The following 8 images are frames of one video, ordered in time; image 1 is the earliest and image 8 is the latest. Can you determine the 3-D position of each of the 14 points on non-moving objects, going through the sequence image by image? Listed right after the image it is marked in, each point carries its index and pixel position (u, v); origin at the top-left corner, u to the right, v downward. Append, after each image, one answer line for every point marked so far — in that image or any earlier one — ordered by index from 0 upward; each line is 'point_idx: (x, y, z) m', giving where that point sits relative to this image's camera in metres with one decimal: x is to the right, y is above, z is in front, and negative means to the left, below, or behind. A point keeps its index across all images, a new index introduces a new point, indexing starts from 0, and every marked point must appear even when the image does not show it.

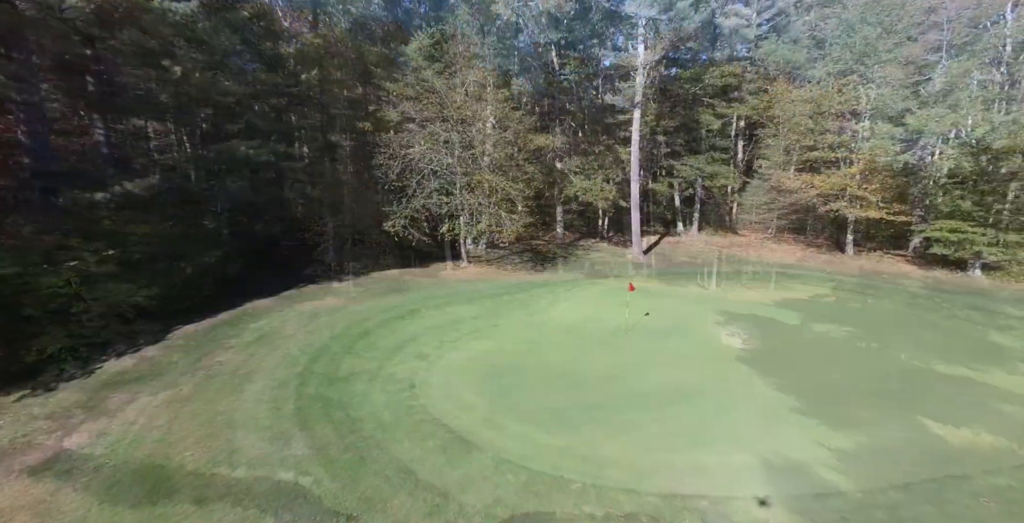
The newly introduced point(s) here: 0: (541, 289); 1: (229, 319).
0: (+0.8, -1.0, +15.8) m
1: (-6.7, -1.4, +10.7) m
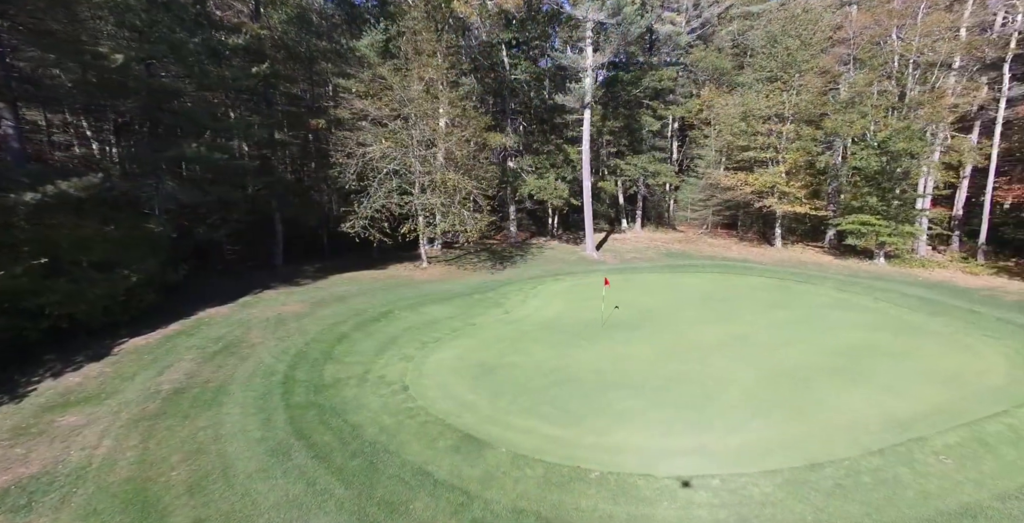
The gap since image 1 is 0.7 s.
0: (-0.4, -0.9, +15.9) m
1: (-7.2, -1.5, +9.9) m
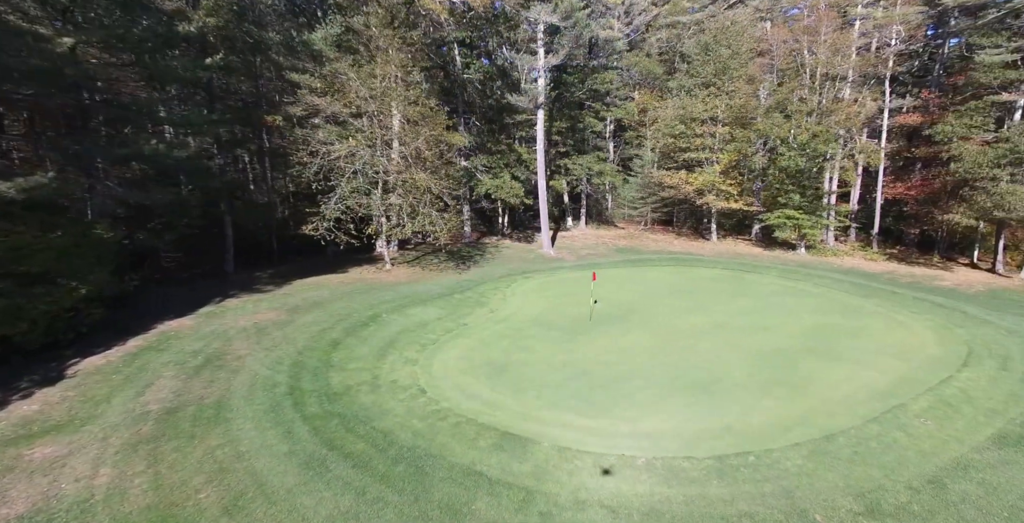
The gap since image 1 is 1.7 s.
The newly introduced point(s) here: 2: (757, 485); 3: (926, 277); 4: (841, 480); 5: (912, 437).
0: (-1.2, -0.9, +15.8) m
1: (-7.2, -1.6, +9.0) m
2: (+2.6, -2.4, +4.7) m
3: (+17.1, -0.5, +20.2) m
4: (+3.6, -2.4, +4.8) m
5: (+5.3, -2.3, +5.9) m
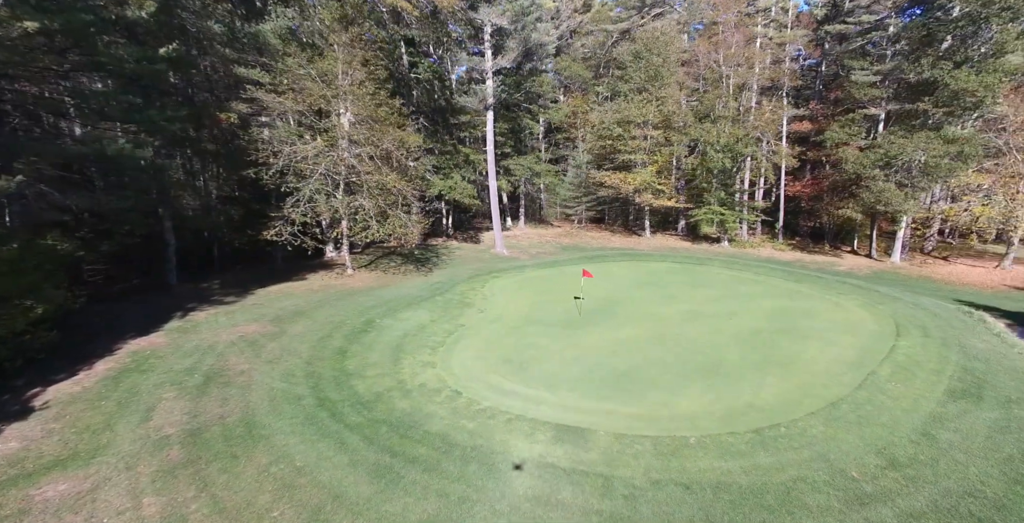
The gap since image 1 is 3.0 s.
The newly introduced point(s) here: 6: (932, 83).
0: (-2.1, -0.9, +15.7) m
1: (-7.0, -1.9, +8.1) m
2: (+3.4, -2.3, +5.3) m
3: (+15.4, 0.0, +22.8) m
4: (+4.4, -2.3, +5.6) m
5: (+5.9, -2.1, +6.9) m
6: (+16.9, +7.6, +19.3) m
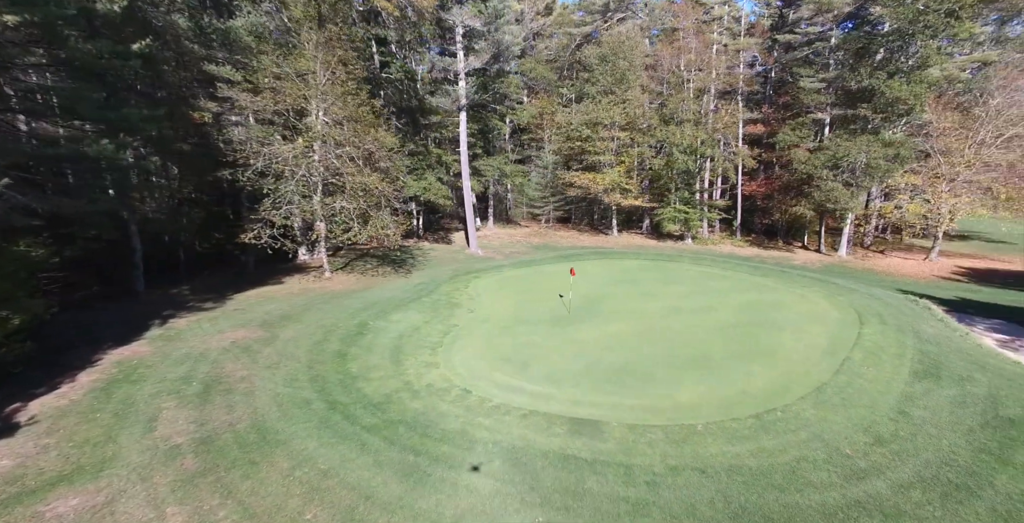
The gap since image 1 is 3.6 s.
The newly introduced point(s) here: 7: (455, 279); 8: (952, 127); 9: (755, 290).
0: (-2.6, -1.0, +15.8) m
1: (-6.9, -2.0, +7.8) m
2: (+3.7, -2.2, +5.8) m
3: (+14.3, +0.2, +24.0) m
4: (+4.6, -2.2, +6.2) m
5: (+6.0, -2.0, +7.6) m
6: (+15.9, +7.9, +20.7) m
7: (-2.4, -0.7, +18.6) m
8: (+18.9, +6.0, +20.2) m
9: (+8.3, -1.0, +15.4) m
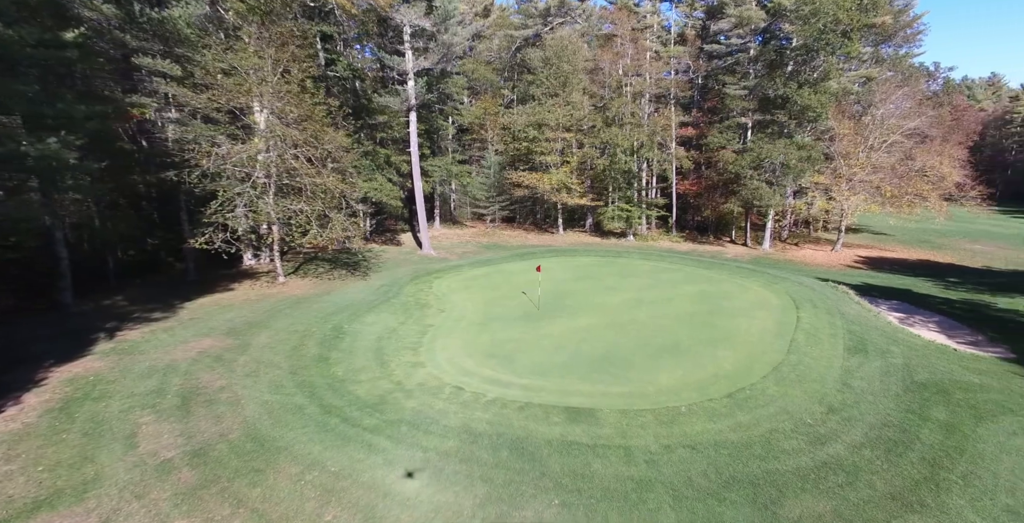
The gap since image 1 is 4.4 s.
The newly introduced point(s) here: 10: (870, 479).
0: (-3.8, -1.0, +15.6) m
1: (-7.1, -2.1, +7.2) m
2: (+3.7, -2.1, +6.5) m
3: (+11.9, +0.5, +25.9) m
4: (+4.5, -2.1, +7.0) m
5: (+5.7, -1.9, +8.5) m
6: (+13.8, +8.3, +22.8) m
7: (-3.9, -0.8, +18.5) m
8: (+16.8, +6.5, +22.7) m
9: (+7.1, -0.8, +16.6) m
10: (+4.2, -2.6, +5.3) m
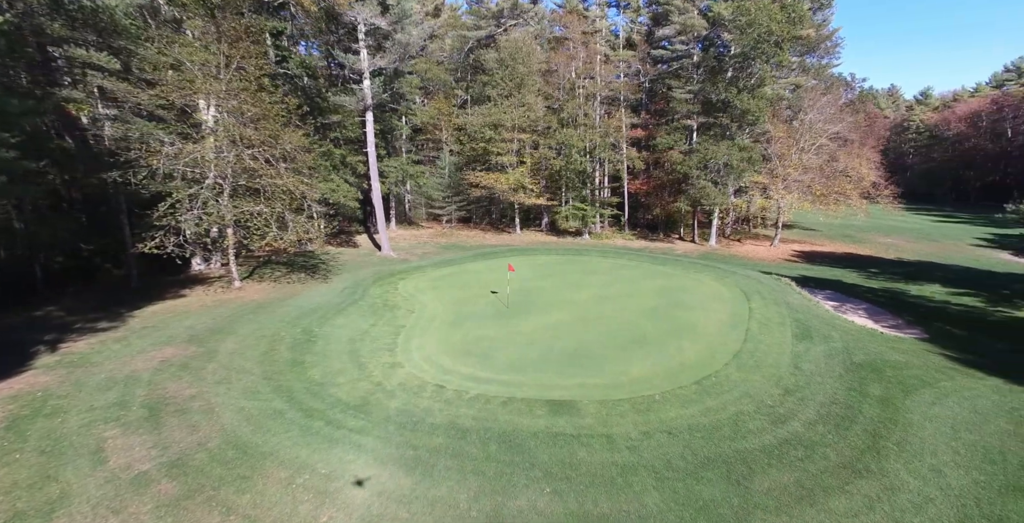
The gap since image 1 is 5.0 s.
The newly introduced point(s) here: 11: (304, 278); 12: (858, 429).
0: (-4.9, -1.1, +15.4) m
1: (-7.4, -2.2, +6.7) m
2: (+3.4, -2.0, +7.0) m
3: (+9.7, +0.8, +27.1) m
4: (+4.2, -1.9, +7.6) m
5: (+5.3, -1.7, +9.3) m
6: (+11.7, +8.5, +24.2) m
7: (-5.3, -0.8, +18.2) m
8: (+14.8, +6.8, +24.4) m
9: (+5.8, -0.6, +17.4) m
10: (+4.1, -2.5, +5.9) m
11: (-8.3, -0.8, +20.0) m
12: (+5.0, -2.4, +6.4) m
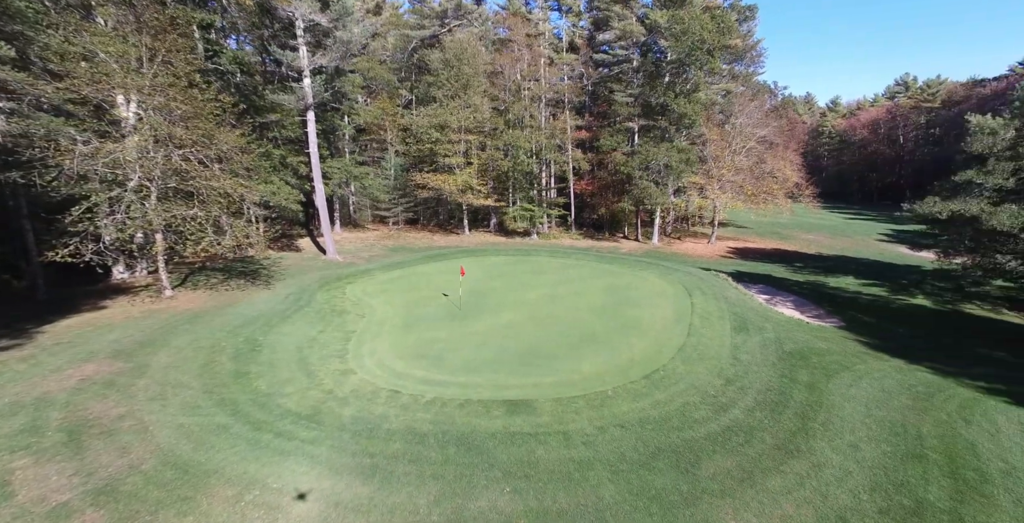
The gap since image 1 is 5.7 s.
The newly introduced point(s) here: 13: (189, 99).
0: (-6.5, -1.2, +14.8) m
1: (-8.0, -2.4, +5.9) m
2: (+2.7, -2.0, +7.4) m
3: (+6.6, +0.9, +28.1) m
4: (+3.4, -1.9, +8.1) m
5: (+4.3, -1.6, +9.9) m
6: (+8.8, +8.7, +25.4) m
7: (-7.3, -1.0, +17.6) m
8: (+11.9, +7.1, +26.0) m
9: (+3.9, -0.6, +18.0) m
10: (+3.5, -2.4, +6.4) m
11: (-10.4, -1.1, +19.0) m
12: (+4.3, -2.3, +7.0) m
13: (-10.2, +5.2, +14.1) m
